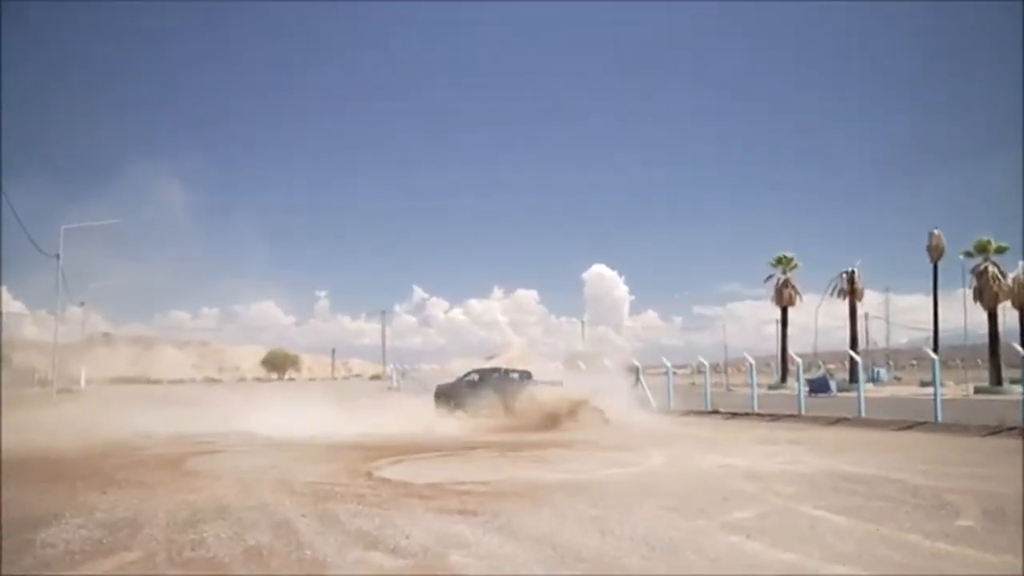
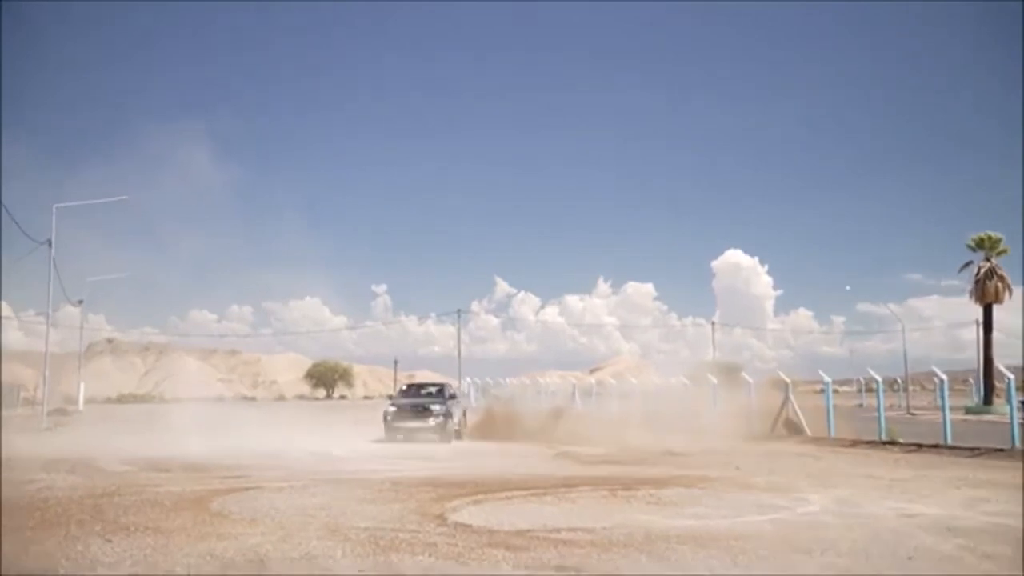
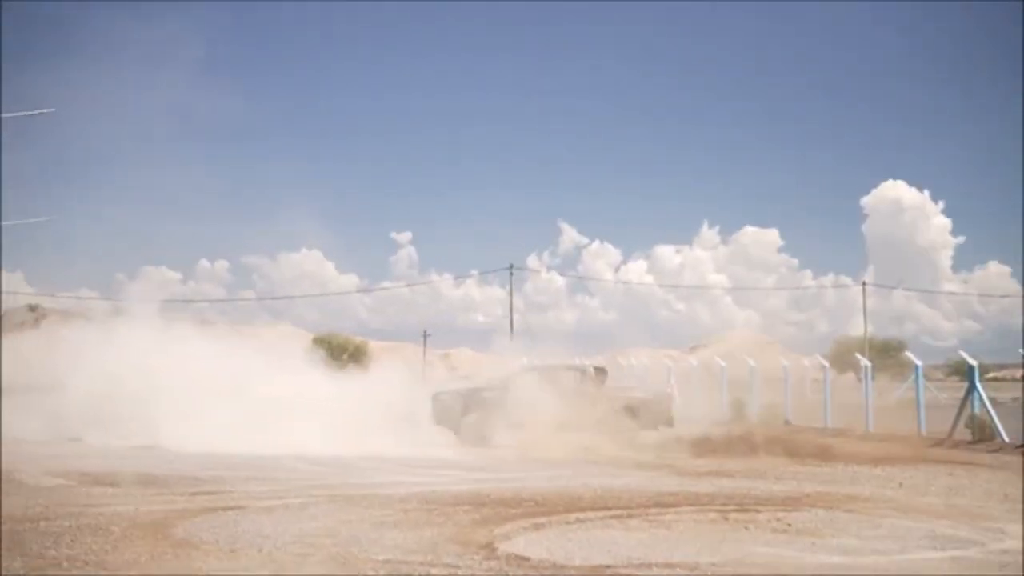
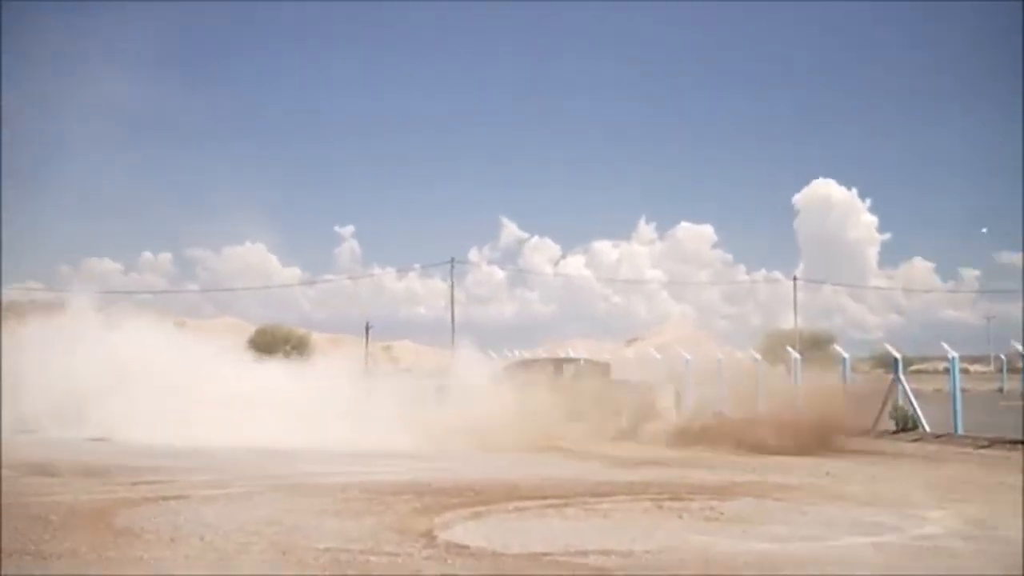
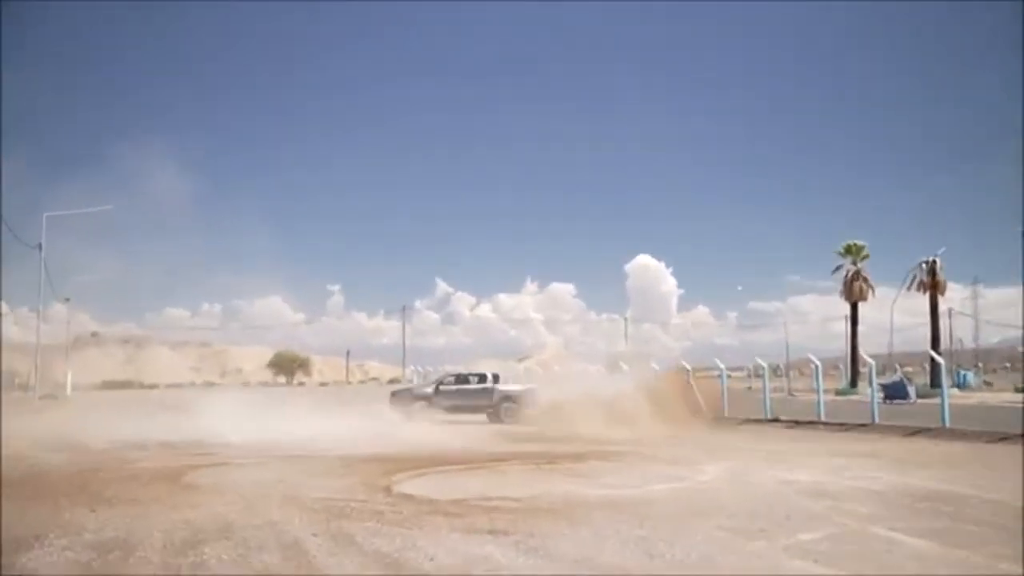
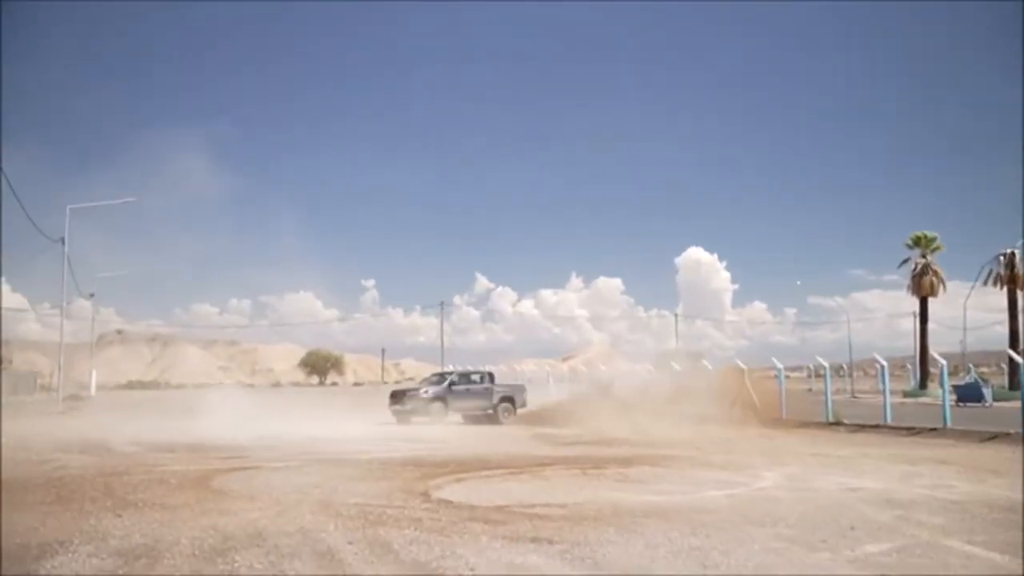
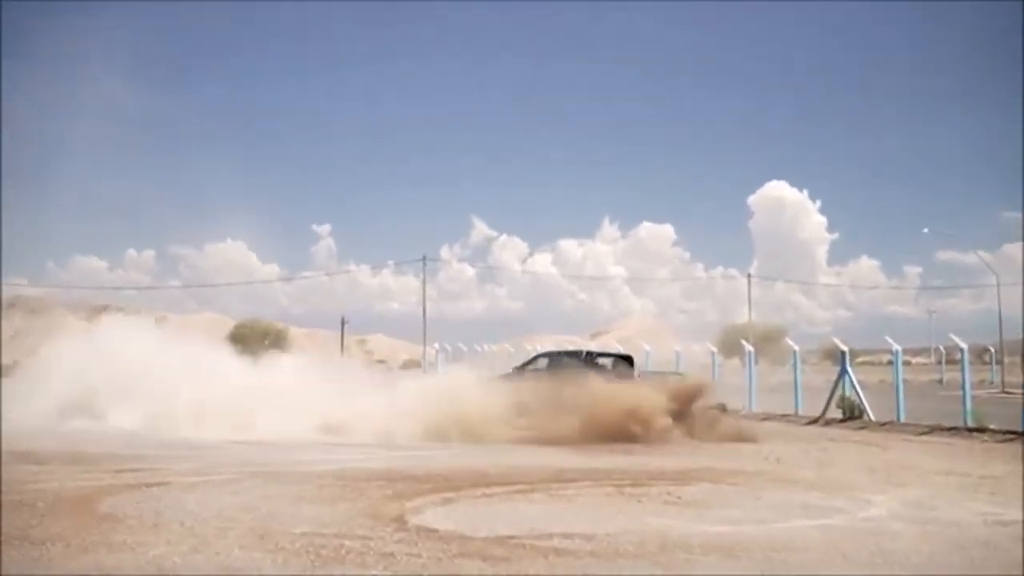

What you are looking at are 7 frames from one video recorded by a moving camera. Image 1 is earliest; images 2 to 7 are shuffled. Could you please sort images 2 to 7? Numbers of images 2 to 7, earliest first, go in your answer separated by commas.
5, 6, 2, 7, 4, 3
